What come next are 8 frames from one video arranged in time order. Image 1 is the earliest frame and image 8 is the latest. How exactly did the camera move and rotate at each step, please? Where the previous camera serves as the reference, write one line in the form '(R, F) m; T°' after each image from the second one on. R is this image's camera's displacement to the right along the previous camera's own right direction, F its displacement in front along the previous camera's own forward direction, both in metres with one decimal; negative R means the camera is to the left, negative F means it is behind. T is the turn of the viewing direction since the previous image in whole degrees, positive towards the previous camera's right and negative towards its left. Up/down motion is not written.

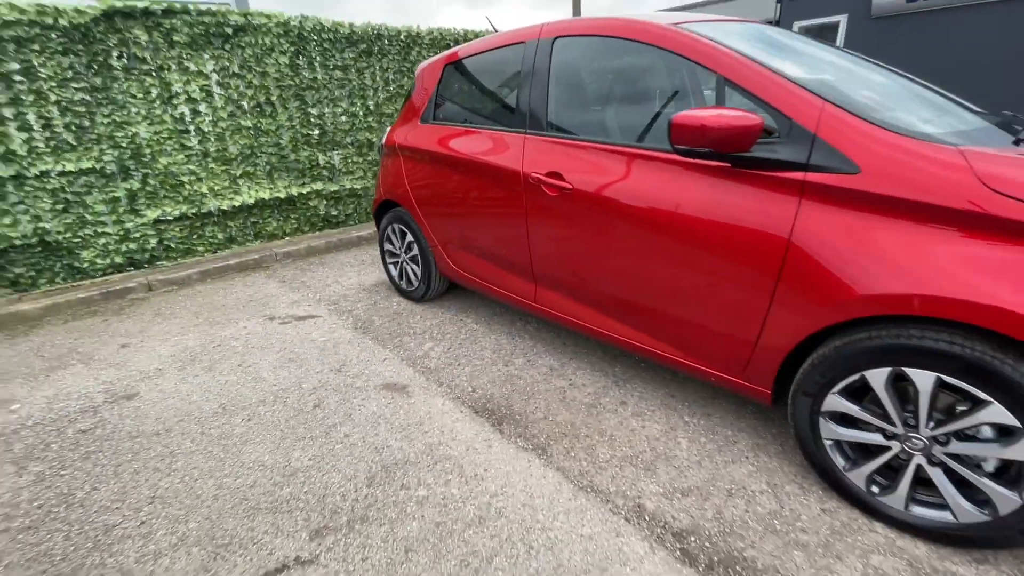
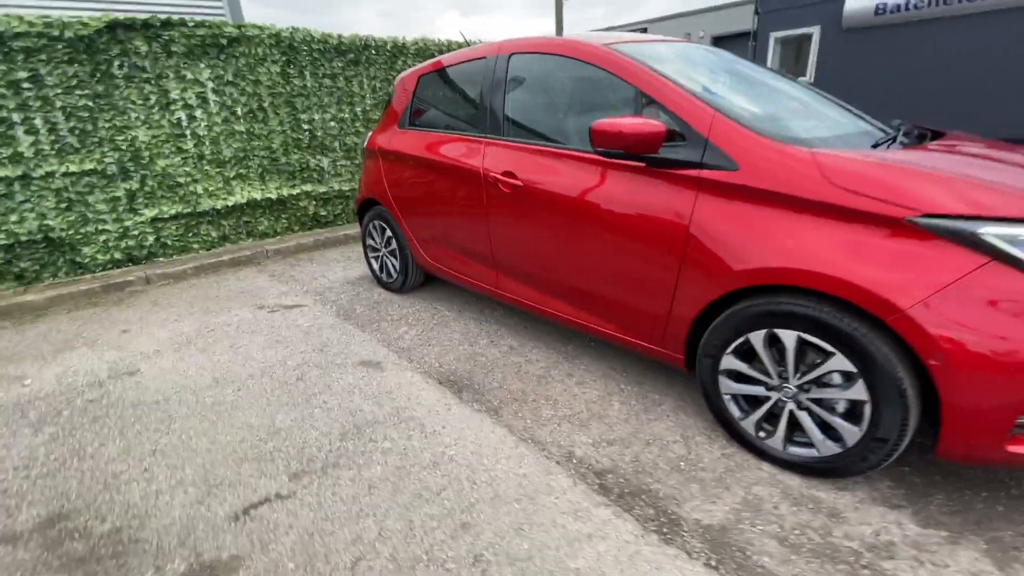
(+0.2, -0.3) m; +1°
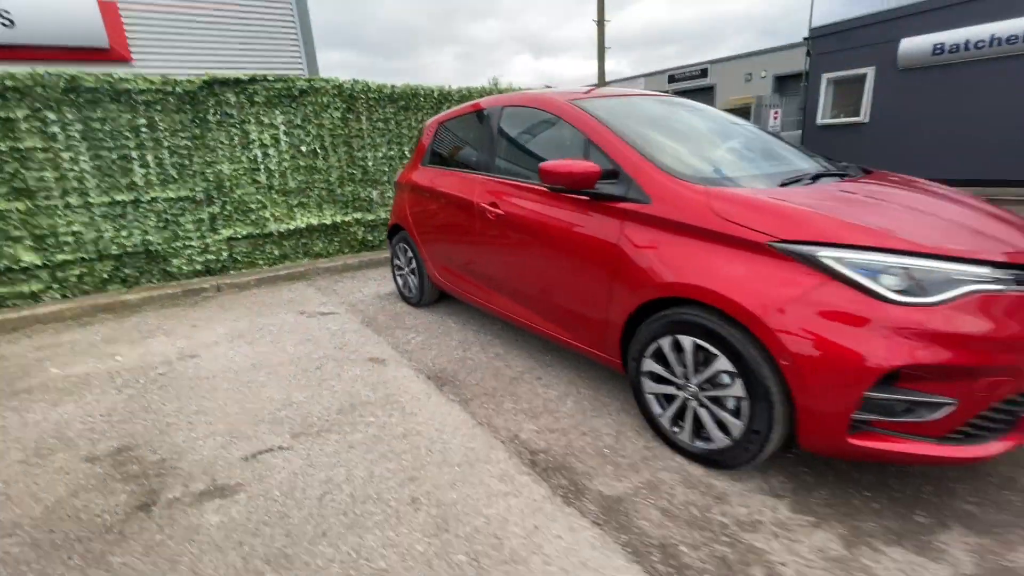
(+0.5, -0.4) m; -7°
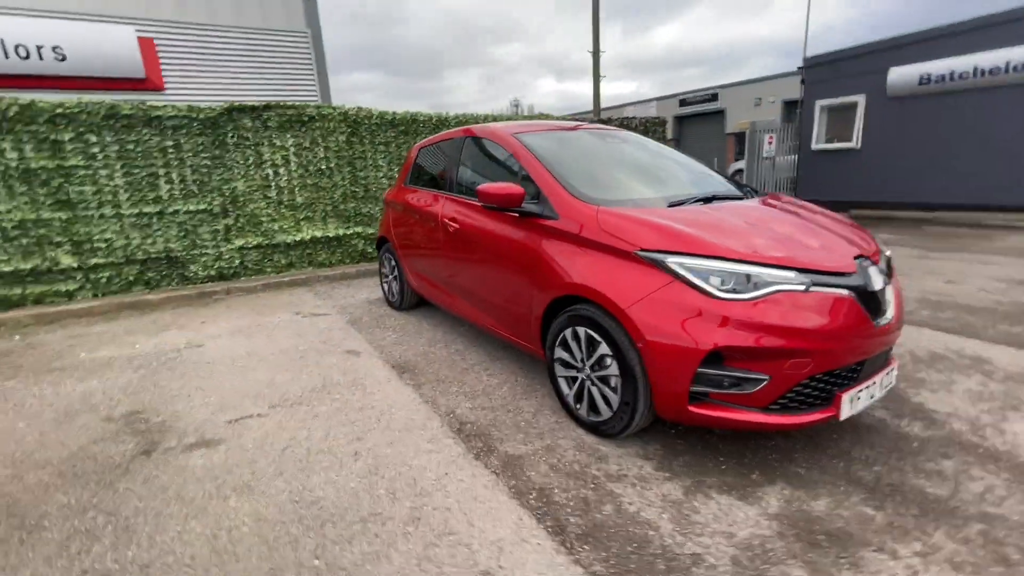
(+0.5, -0.5) m; -2°
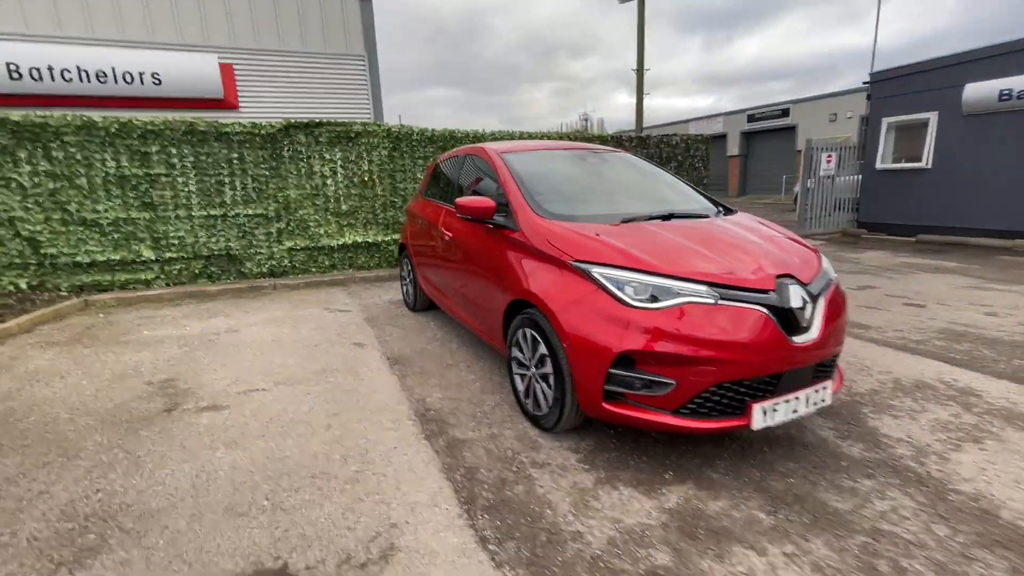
(+0.6, -0.3) m; -7°
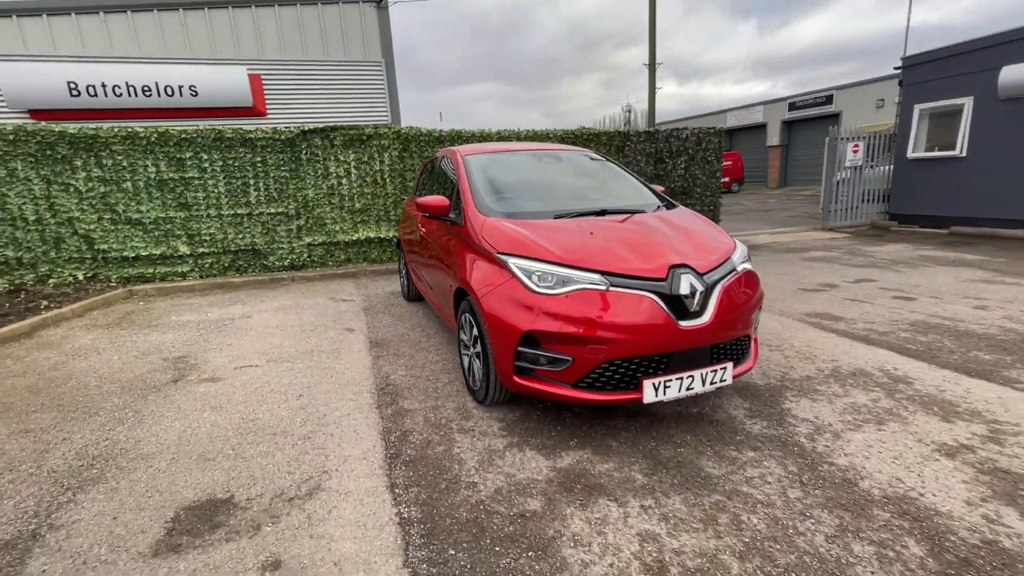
(+0.7, -0.3) m; -5°
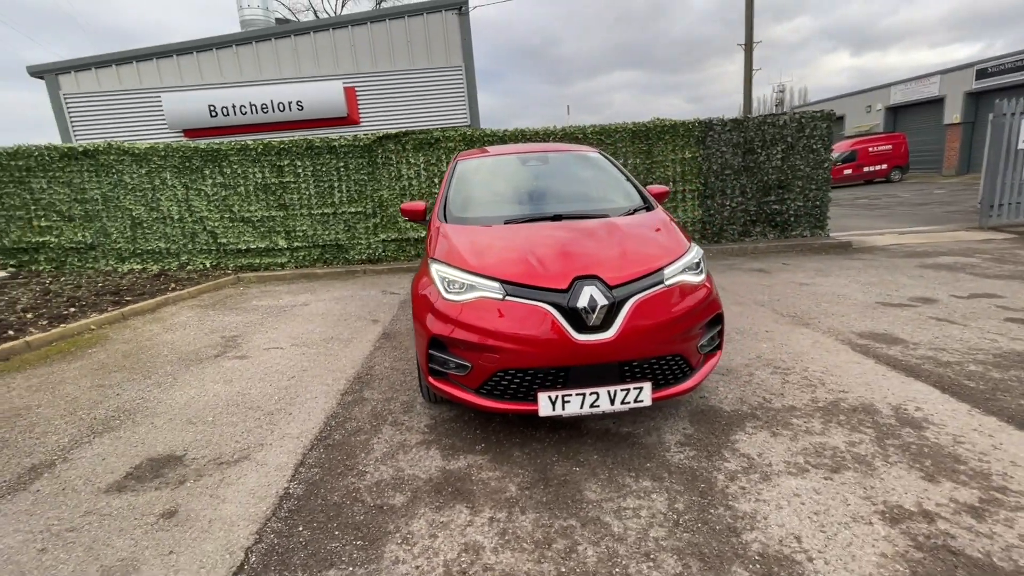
(+1.2, +0.1) m; -15°
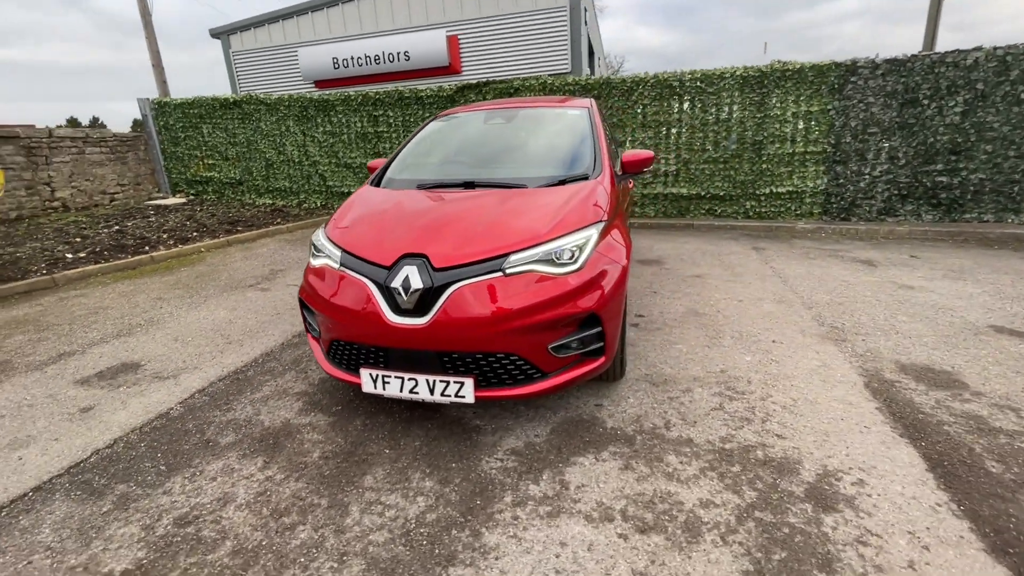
(+1.6, +0.5) m; -19°
